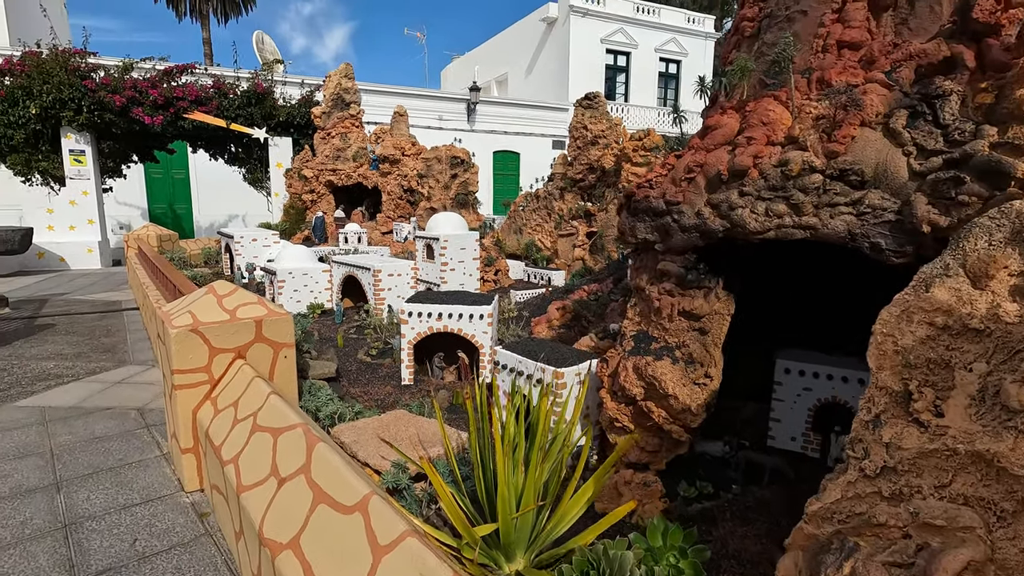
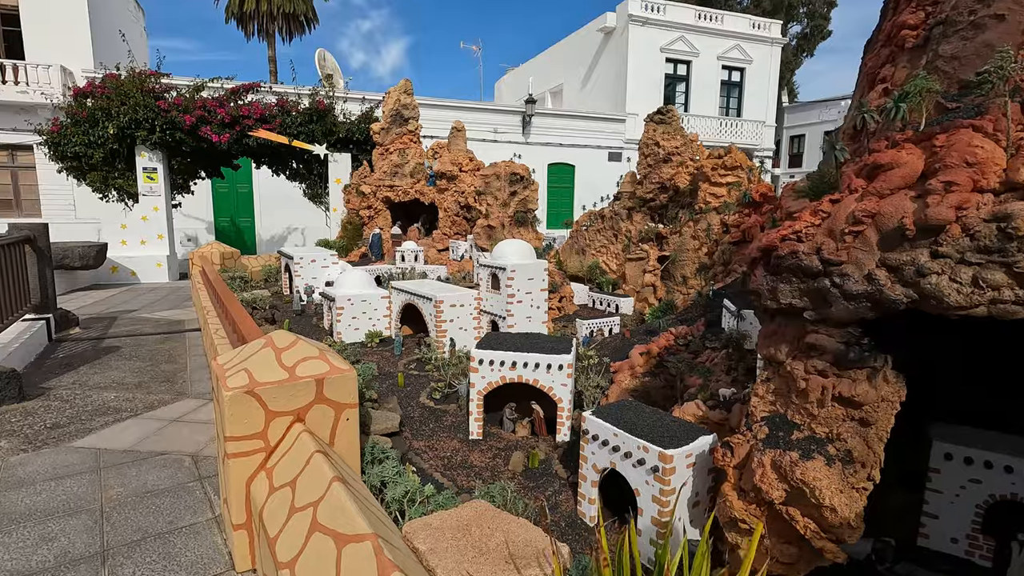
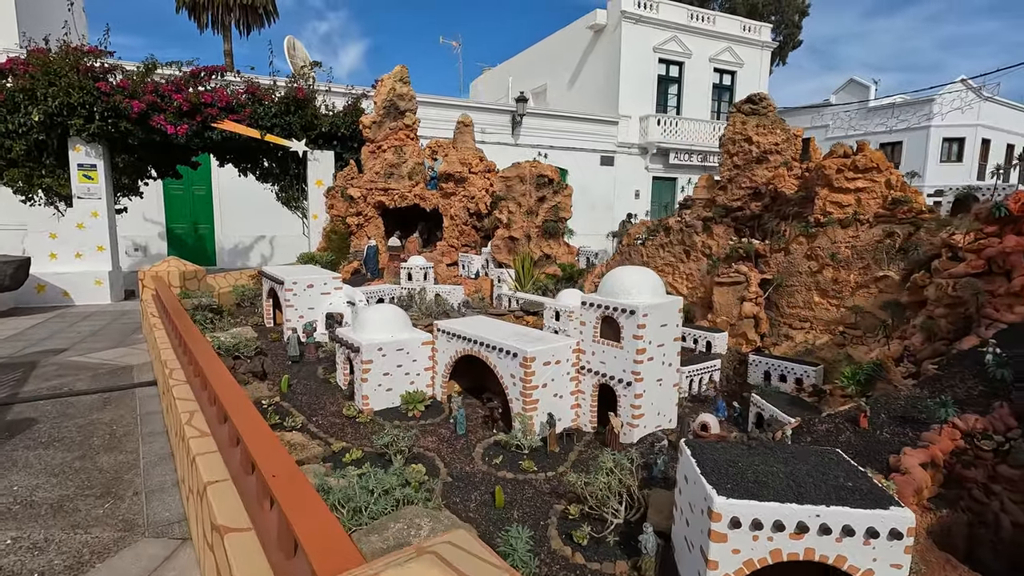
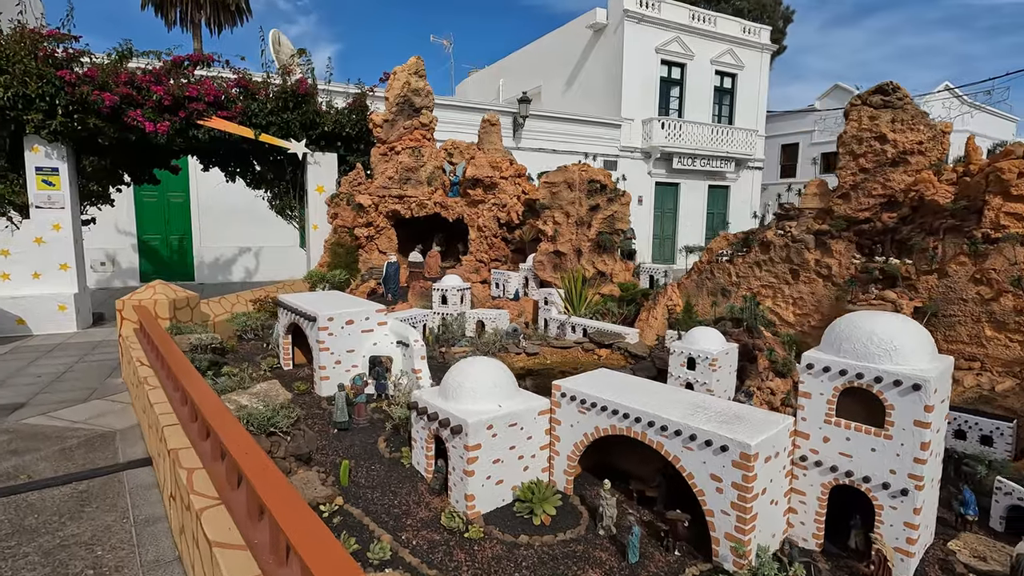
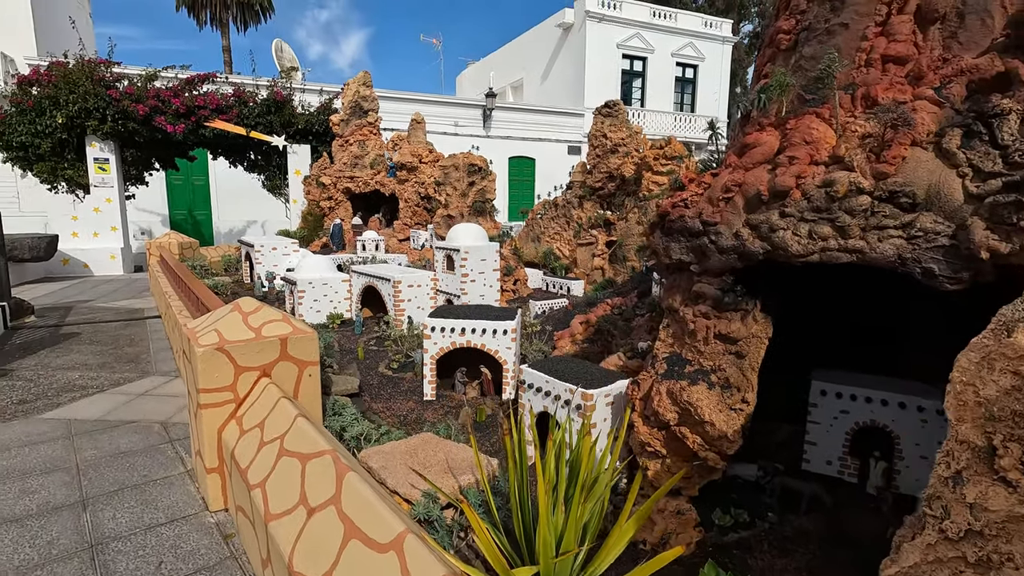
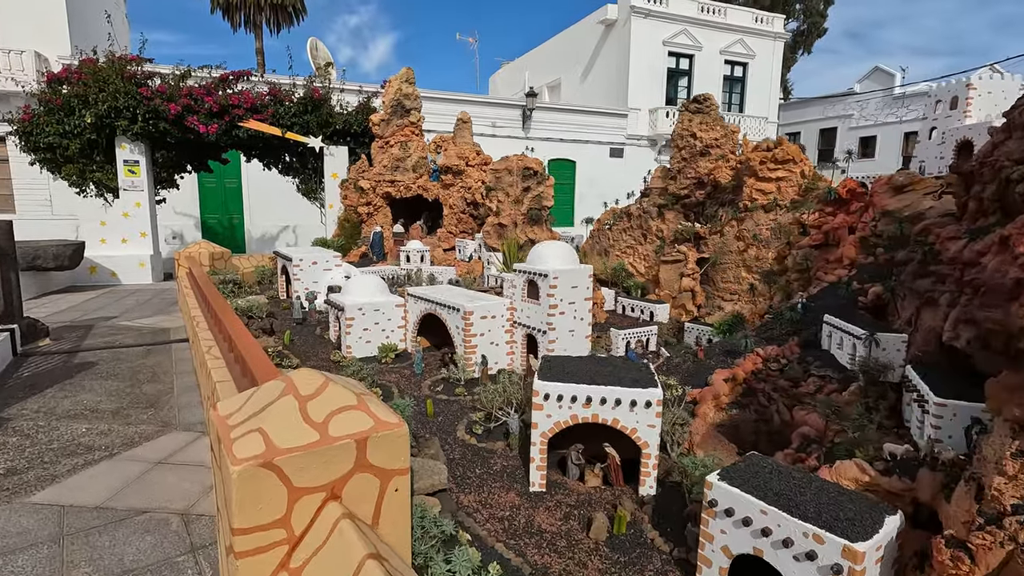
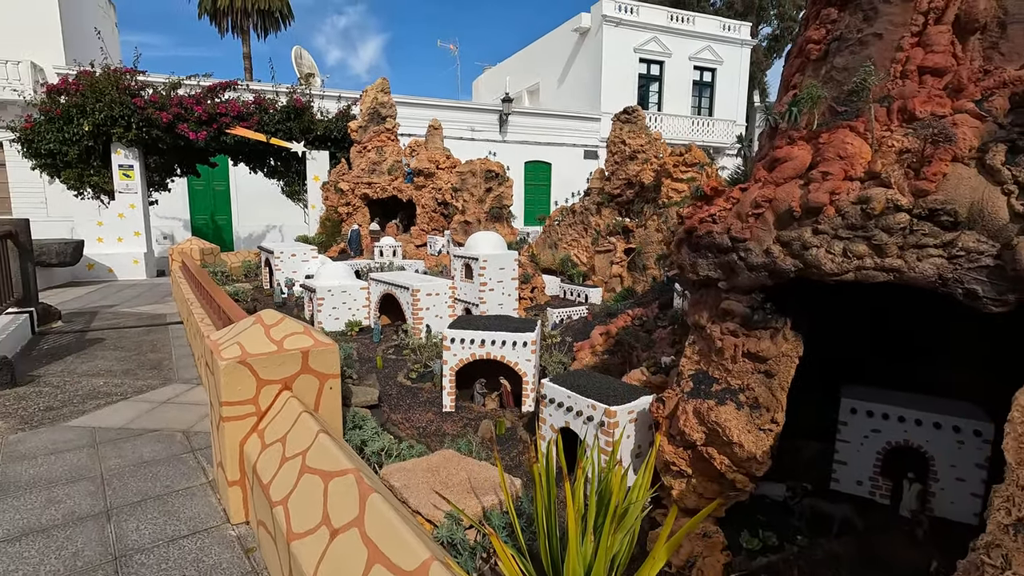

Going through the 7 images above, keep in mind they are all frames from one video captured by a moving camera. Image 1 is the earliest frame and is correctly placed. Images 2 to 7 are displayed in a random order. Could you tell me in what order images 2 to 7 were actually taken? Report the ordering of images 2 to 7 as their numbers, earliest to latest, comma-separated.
5, 7, 2, 6, 3, 4
